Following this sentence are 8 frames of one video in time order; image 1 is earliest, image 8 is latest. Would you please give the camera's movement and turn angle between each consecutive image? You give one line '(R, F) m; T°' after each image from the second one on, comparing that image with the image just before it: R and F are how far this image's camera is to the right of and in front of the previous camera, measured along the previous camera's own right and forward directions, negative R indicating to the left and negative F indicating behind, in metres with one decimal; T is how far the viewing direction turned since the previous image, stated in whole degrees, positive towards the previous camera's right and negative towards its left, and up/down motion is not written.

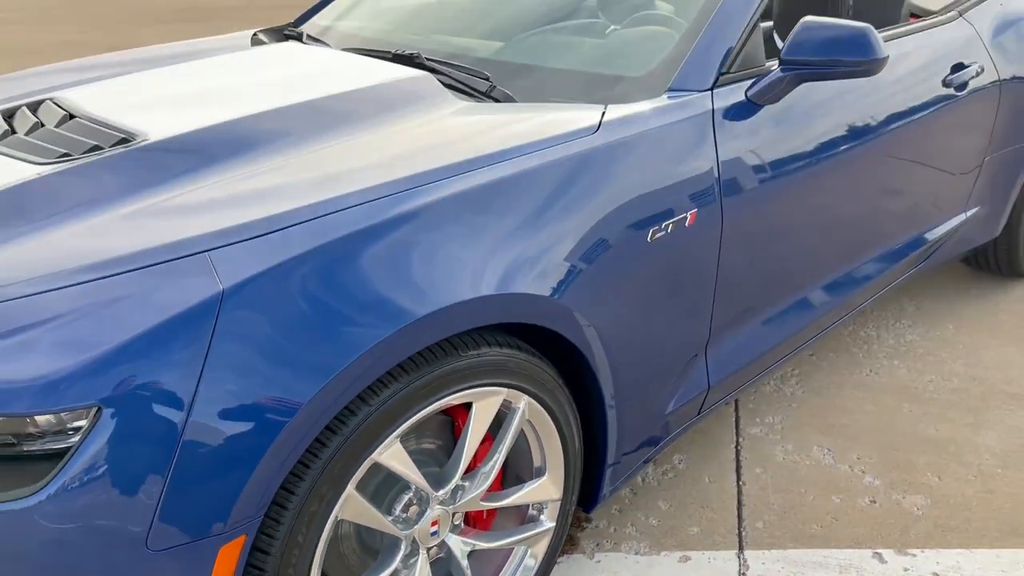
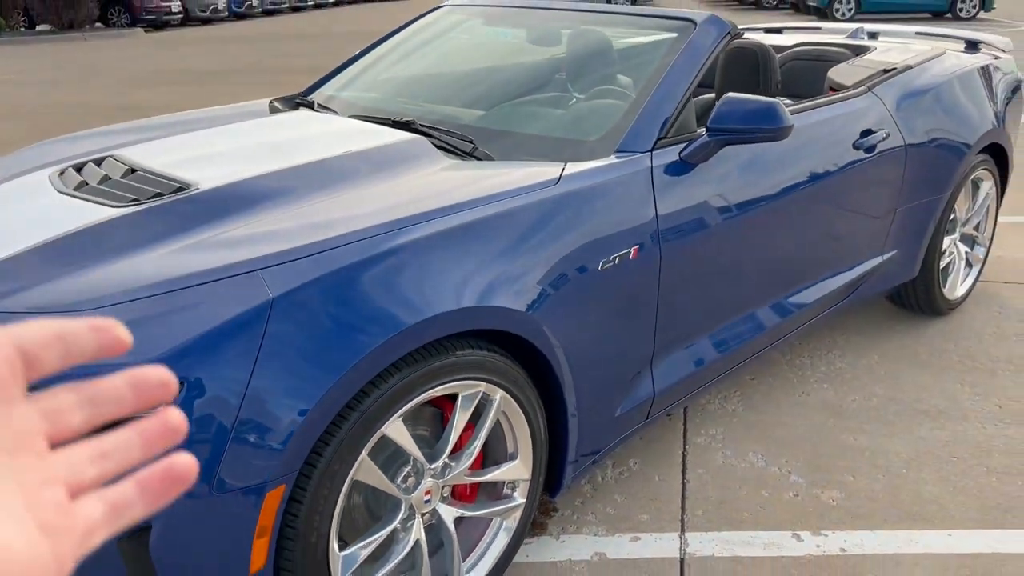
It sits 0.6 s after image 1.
(0.0, -0.4) m; +1°
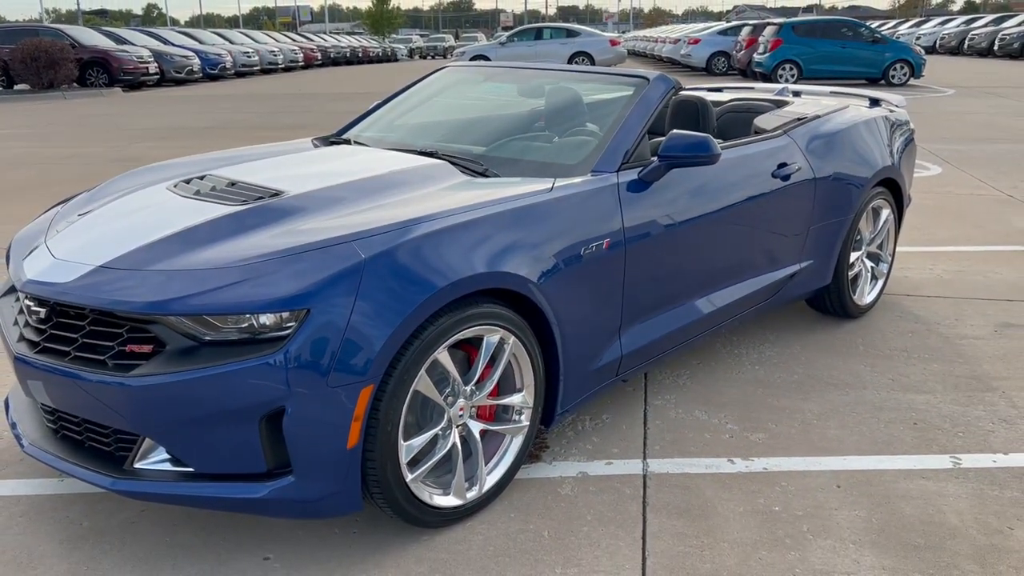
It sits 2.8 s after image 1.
(-0.2, -0.8) m; +3°
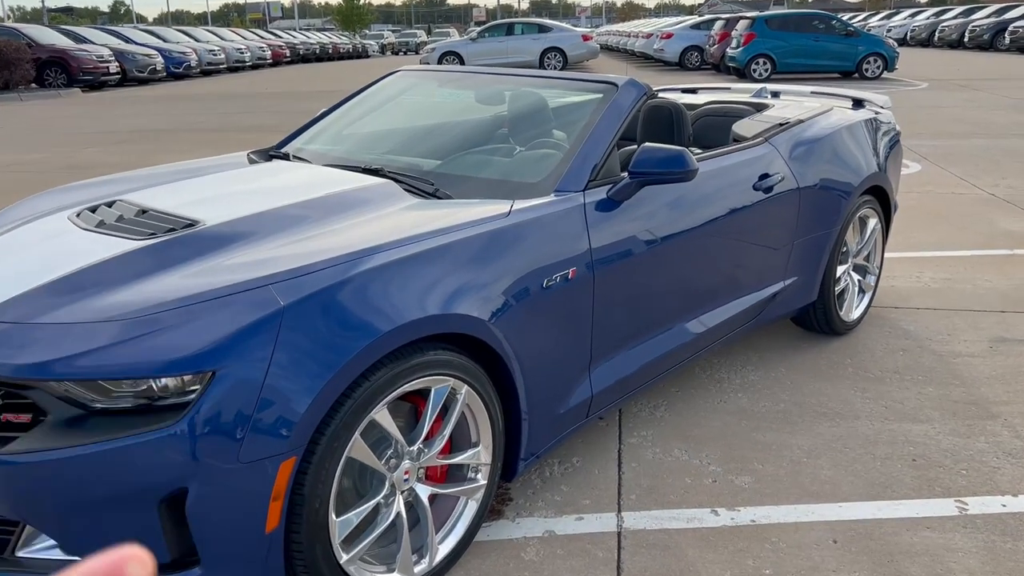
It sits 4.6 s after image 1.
(+0.1, +0.3) m; +2°
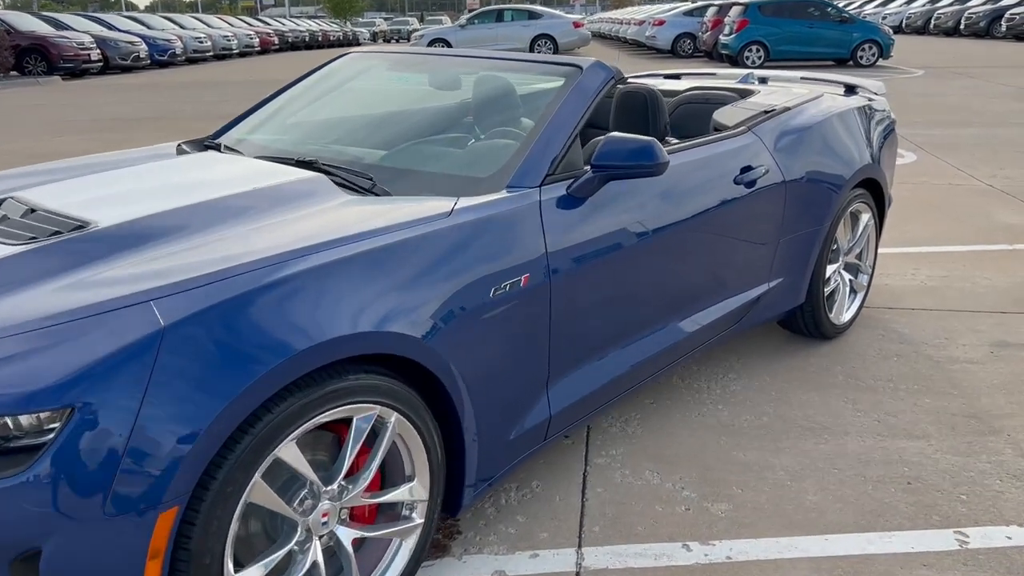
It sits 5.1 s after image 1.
(+0.1, +0.3) m; 0°
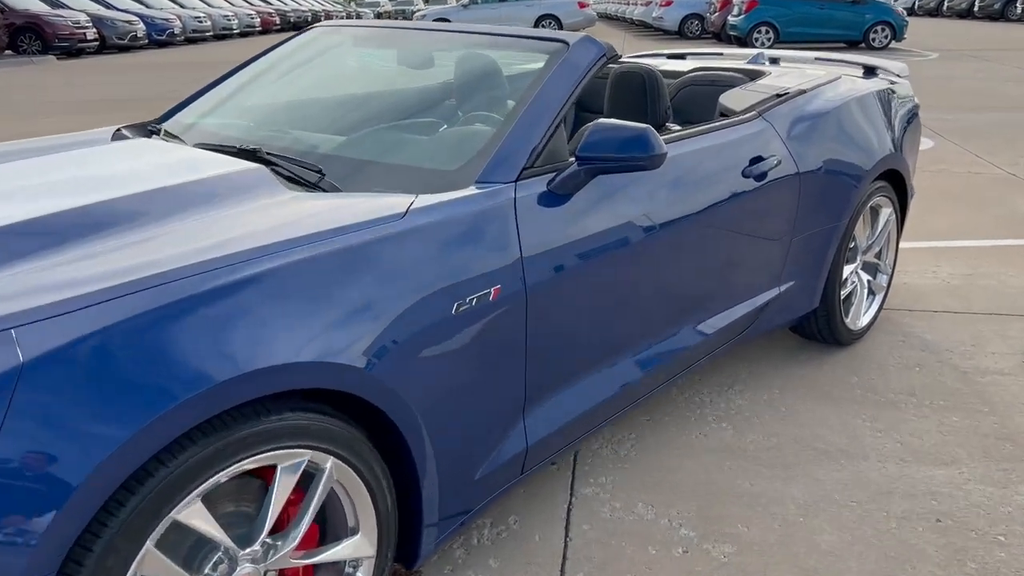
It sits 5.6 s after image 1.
(+0.1, +0.4) m; 0°
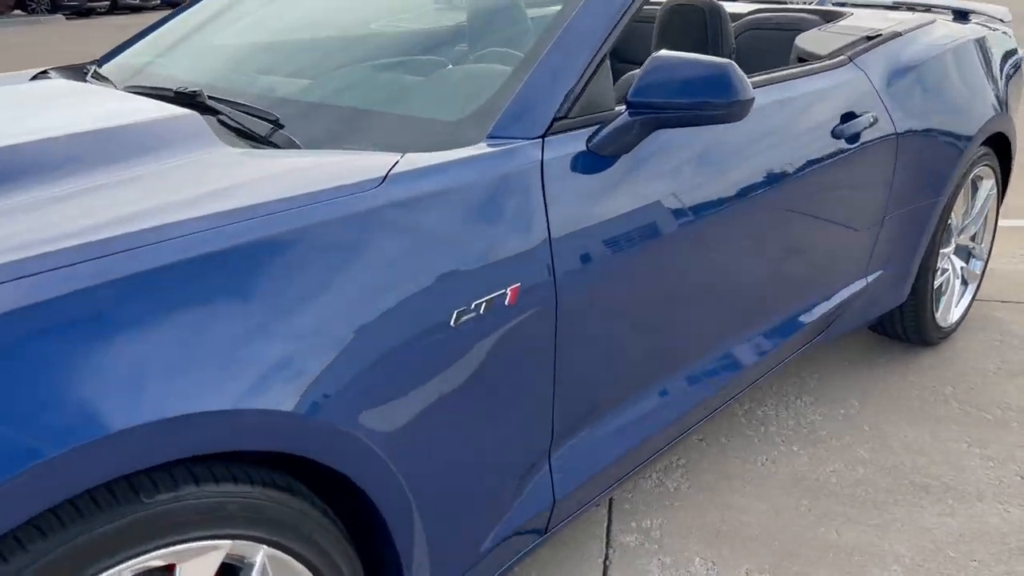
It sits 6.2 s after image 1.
(0.0, +0.6) m; -1°
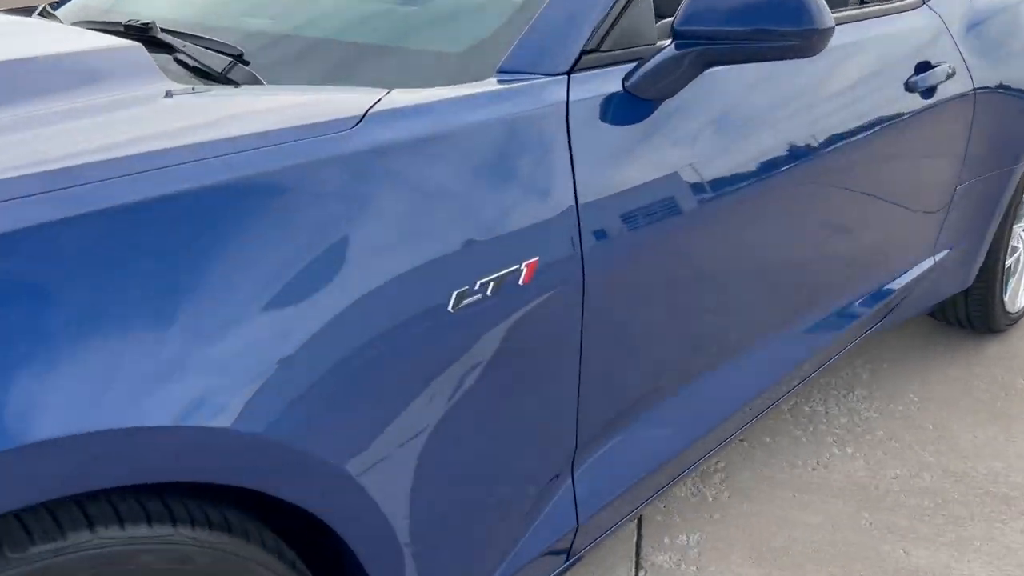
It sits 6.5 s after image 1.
(0.0, +0.3) m; -1°
